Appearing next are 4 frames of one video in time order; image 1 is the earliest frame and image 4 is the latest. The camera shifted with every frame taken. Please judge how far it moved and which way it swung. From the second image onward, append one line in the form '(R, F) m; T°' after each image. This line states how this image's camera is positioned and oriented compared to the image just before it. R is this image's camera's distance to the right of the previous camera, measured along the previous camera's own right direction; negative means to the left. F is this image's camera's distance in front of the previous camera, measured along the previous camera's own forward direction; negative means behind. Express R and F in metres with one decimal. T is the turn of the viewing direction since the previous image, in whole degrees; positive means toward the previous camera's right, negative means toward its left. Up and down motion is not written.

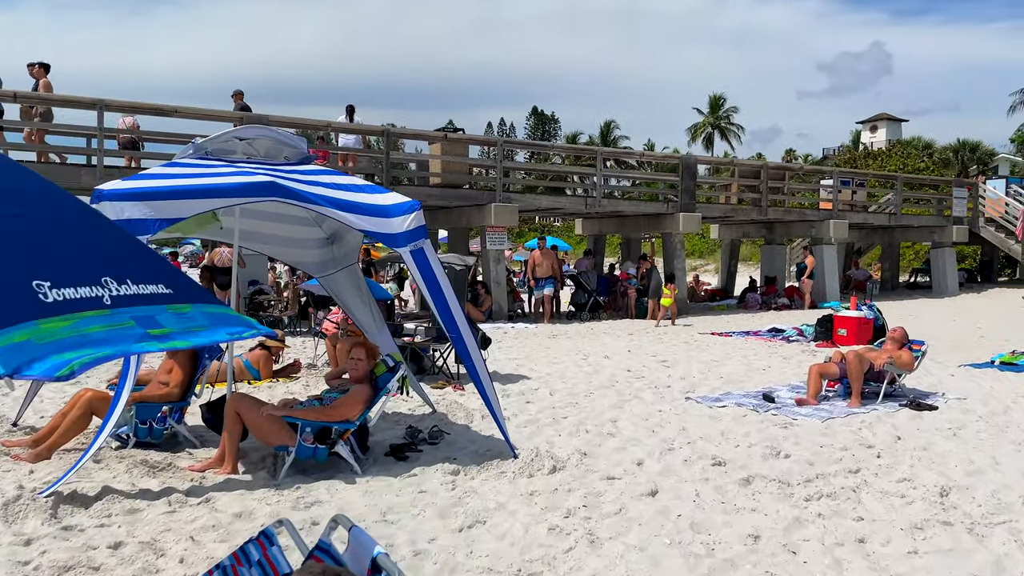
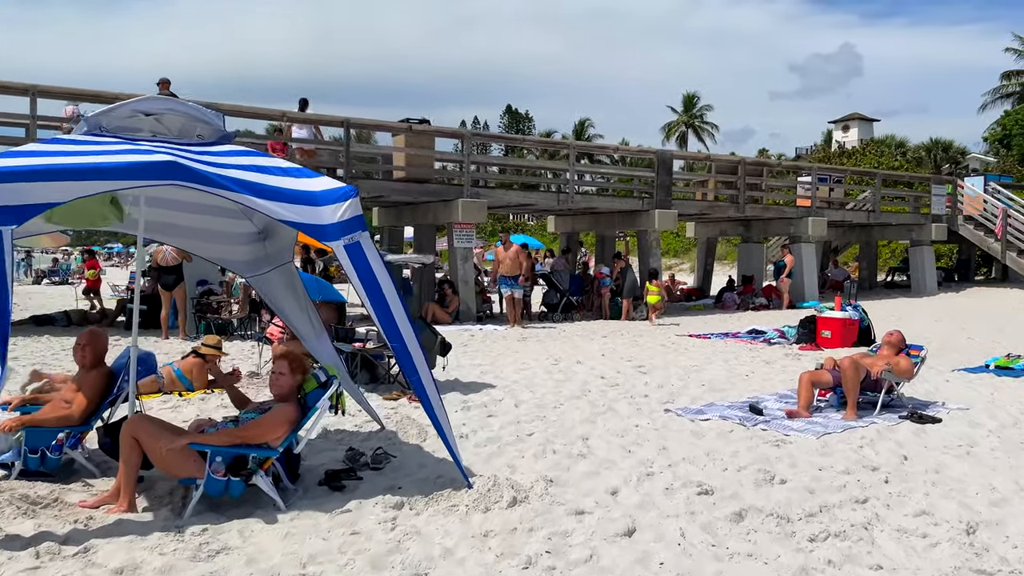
(+0.1, +0.8) m; +2°
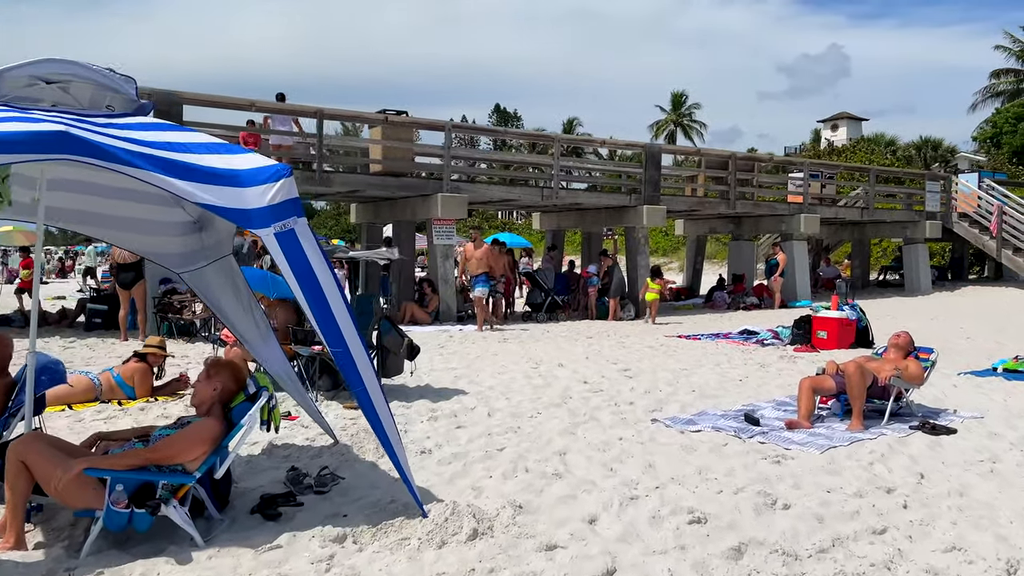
(+0.1, +0.7) m; +1°
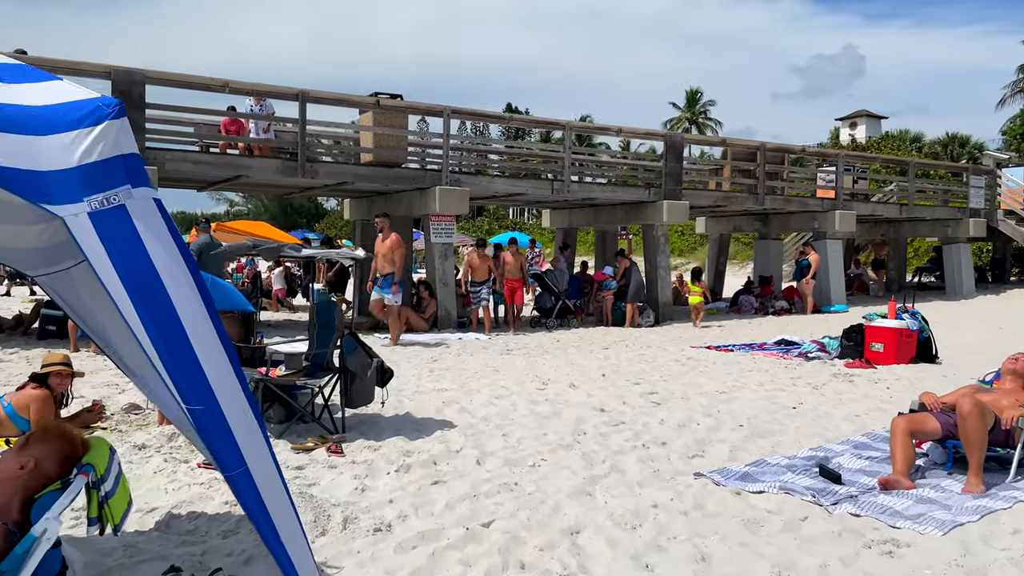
(+0.1, +1.6) m; -1°
